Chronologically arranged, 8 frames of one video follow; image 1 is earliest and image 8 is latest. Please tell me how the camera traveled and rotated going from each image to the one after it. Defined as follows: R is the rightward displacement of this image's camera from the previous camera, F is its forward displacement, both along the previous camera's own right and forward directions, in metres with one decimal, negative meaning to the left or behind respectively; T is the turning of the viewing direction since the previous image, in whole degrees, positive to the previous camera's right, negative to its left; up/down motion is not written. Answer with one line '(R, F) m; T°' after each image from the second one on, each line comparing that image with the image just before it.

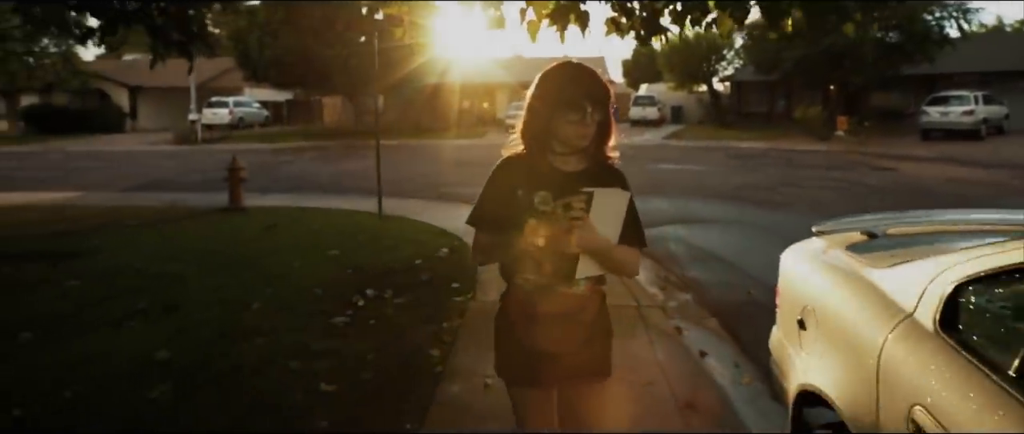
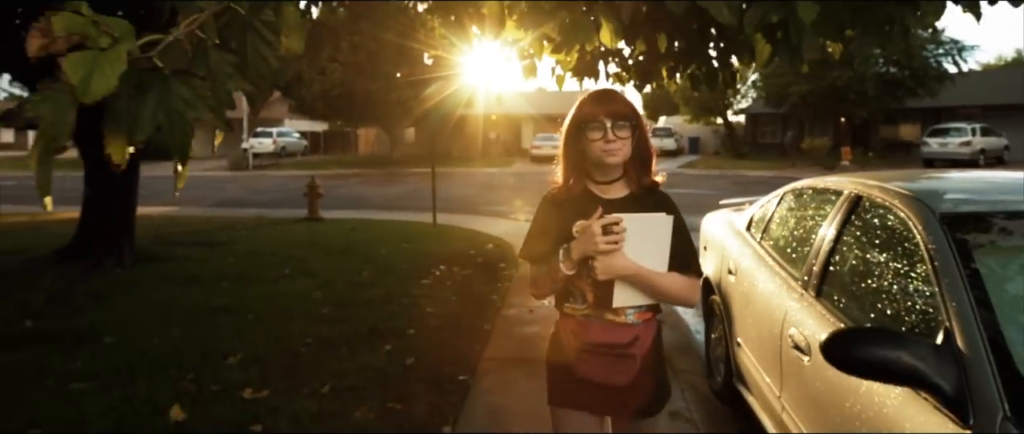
(-0.1, -3.7) m; -1°
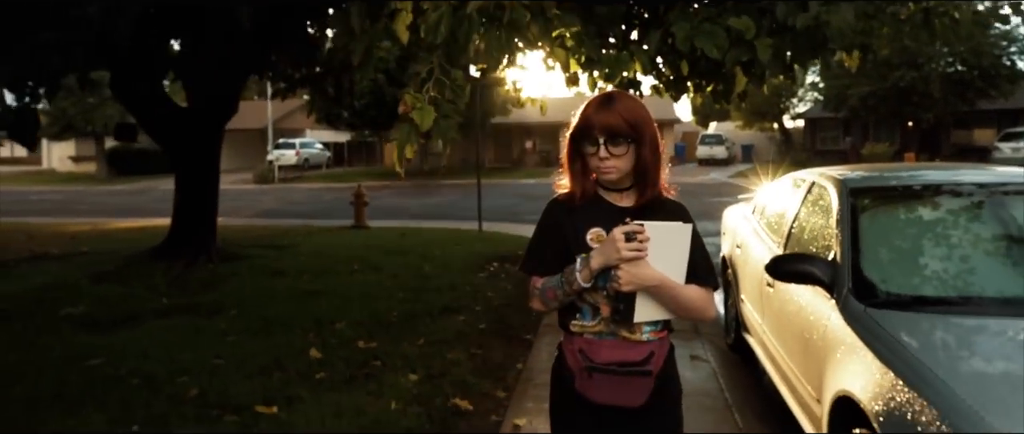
(-0.1, -1.8) m; -2°
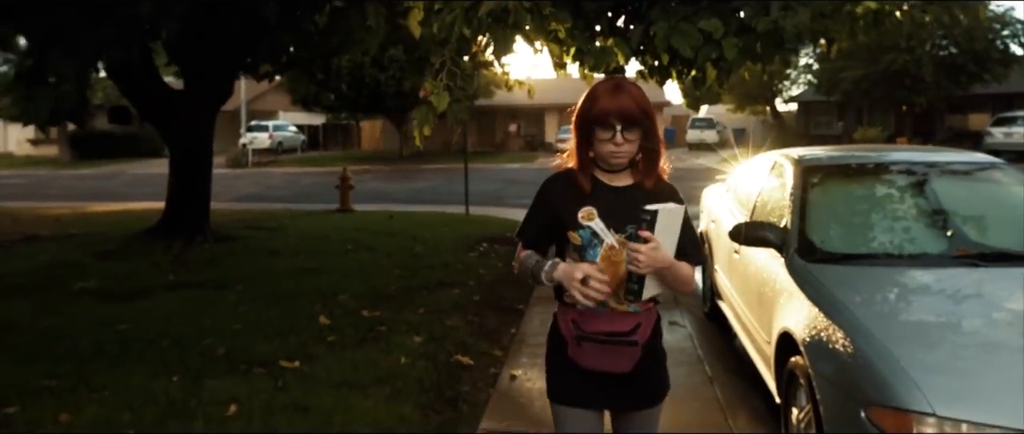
(-0.1, -0.7) m; +1°
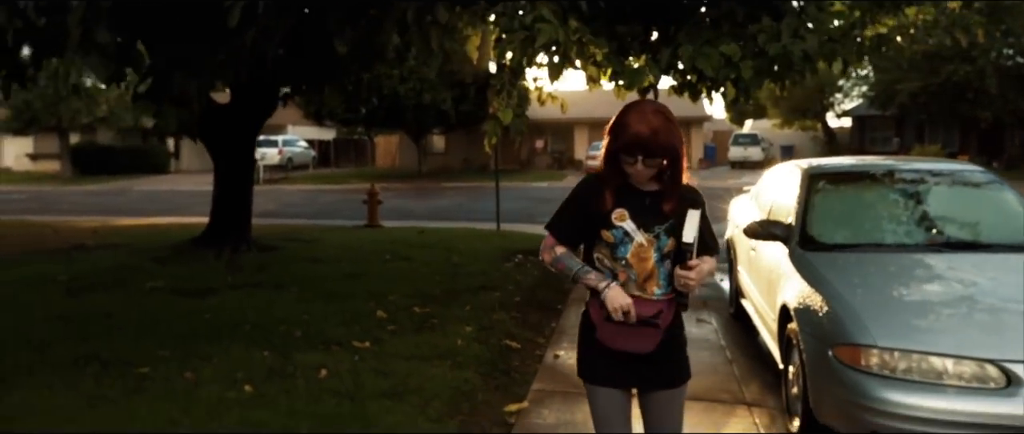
(-0.1, -0.9) m; -2°
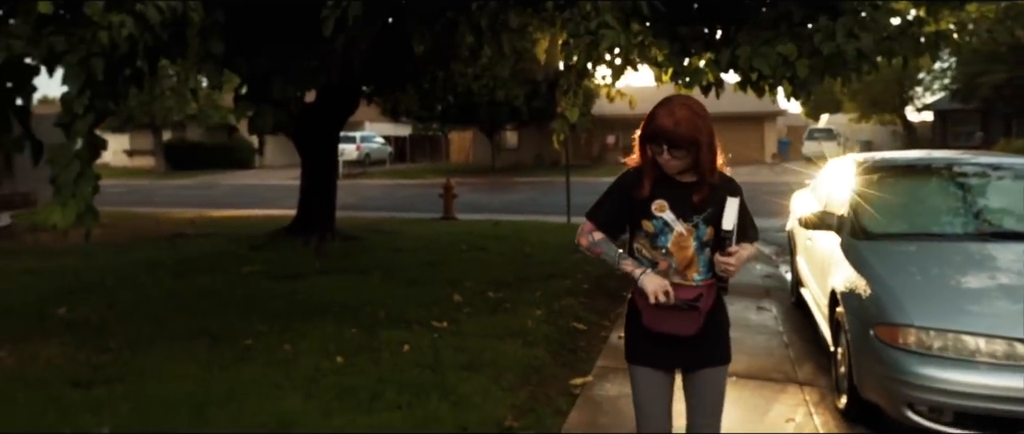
(+0.1, -0.5) m; -4°
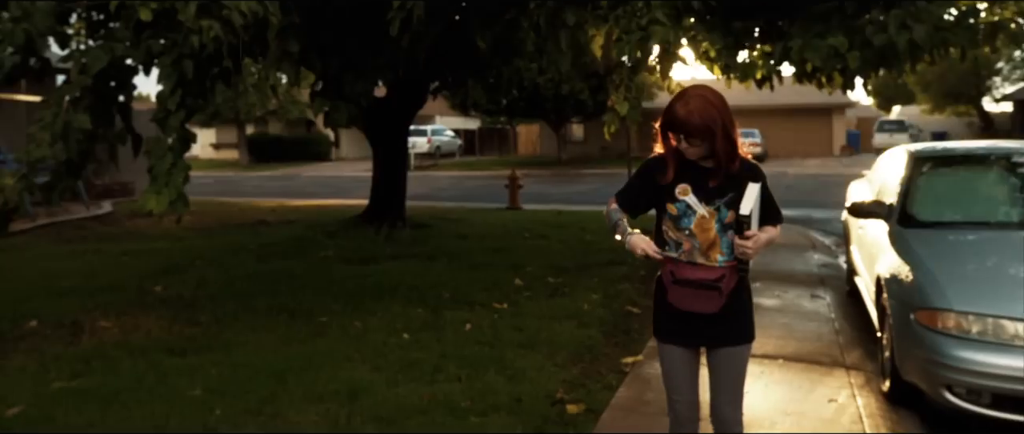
(+0.1, -0.3) m; -4°
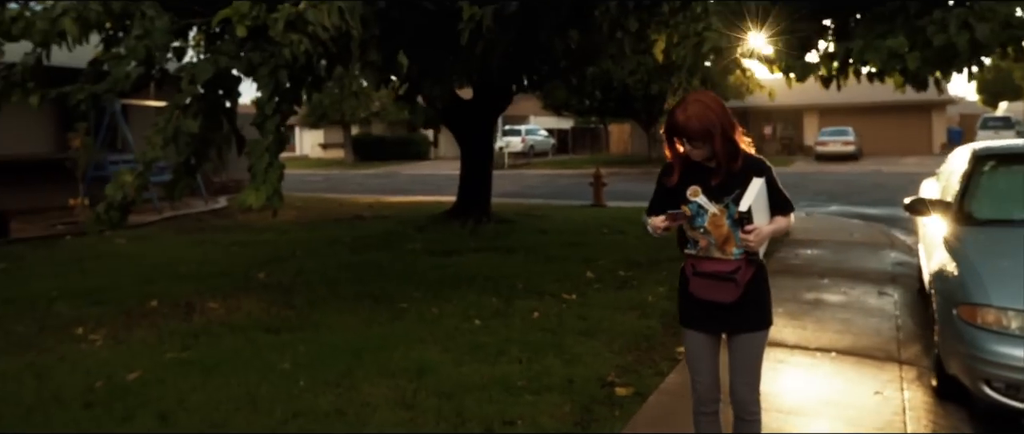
(+0.4, -0.4) m; -7°
